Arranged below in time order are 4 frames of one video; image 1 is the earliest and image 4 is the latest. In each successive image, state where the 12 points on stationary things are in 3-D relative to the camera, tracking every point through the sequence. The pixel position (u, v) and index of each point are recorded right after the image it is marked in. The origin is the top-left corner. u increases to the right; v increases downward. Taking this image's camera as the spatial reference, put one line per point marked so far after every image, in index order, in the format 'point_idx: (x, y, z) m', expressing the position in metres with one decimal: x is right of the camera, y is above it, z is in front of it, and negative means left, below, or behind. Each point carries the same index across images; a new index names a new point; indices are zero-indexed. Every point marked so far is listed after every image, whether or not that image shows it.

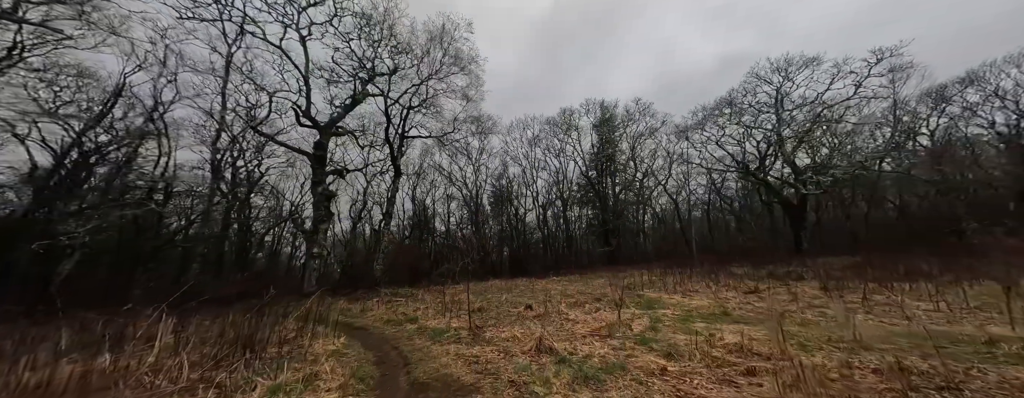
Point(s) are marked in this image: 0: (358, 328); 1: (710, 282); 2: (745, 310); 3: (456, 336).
0: (-3.8, -3.3, +7.7) m
1: (+7.4, -3.1, +11.7) m
2: (+5.4, -2.6, +7.2) m
3: (-1.0, -2.6, +5.8) m
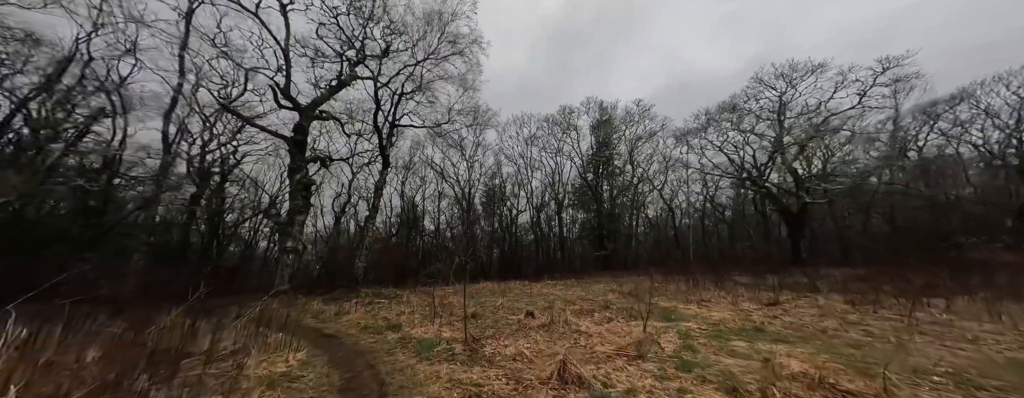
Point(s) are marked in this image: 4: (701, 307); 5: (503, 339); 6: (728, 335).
0: (-3.8, -2.9, +6.5) m
1: (+7.3, -3.2, +10.9) m
2: (+5.4, -2.6, +6.4) m
3: (-1.0, -2.3, +4.7) m
4: (+5.0, -2.8, +8.2) m
5: (-0.2, -2.4, +5.3) m
6: (+3.7, -2.4, +5.4) m
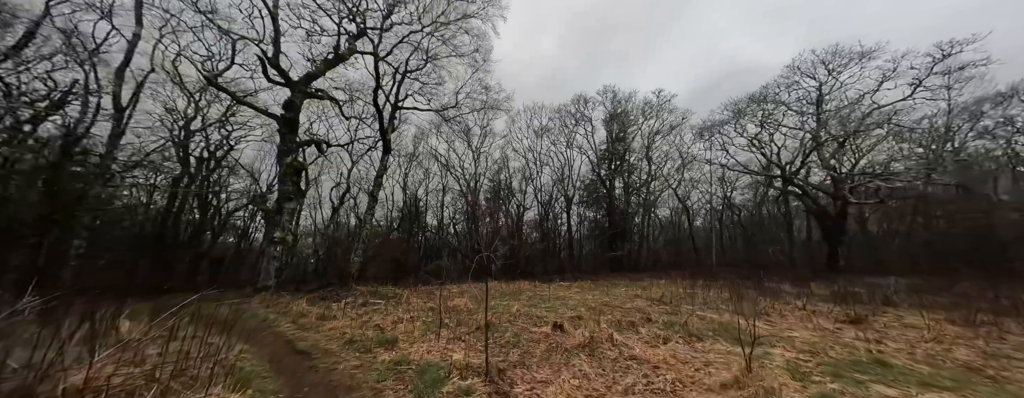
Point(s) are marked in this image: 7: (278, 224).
0: (-3.4, -2.5, +5.0) m
1: (+7.7, -3.0, +9.3) m
2: (+5.9, -2.4, +4.8) m
3: (-0.5, -2.0, +3.2) m
4: (+5.4, -2.6, +6.6) m
5: (+0.3, -2.1, +3.8) m
6: (+4.2, -2.2, +3.8) m
7: (-10.3, -1.1, +13.6) m
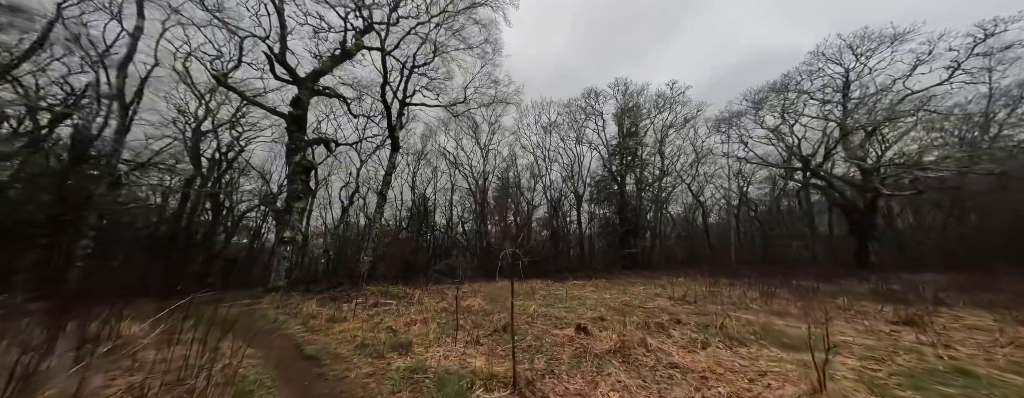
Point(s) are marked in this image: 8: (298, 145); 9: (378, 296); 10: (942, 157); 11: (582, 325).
0: (-3.0, -2.4, +4.7) m
1: (+8.2, -2.8, +8.7) m
2: (+6.2, -2.2, +4.2) m
3: (-0.2, -1.9, +2.8) m
4: (+5.8, -2.4, +6.1) m
5: (+0.6, -2.0, +3.3) m
6: (+4.5, -2.0, +3.3) m
7: (-9.7, -1.1, +13.4) m
8: (-9.7, +2.4, +14.0) m
9: (-5.0, -3.6, +11.4) m
10: (+17.5, +1.7, +12.5) m
11: (+1.4, -2.5, +6.1) m
